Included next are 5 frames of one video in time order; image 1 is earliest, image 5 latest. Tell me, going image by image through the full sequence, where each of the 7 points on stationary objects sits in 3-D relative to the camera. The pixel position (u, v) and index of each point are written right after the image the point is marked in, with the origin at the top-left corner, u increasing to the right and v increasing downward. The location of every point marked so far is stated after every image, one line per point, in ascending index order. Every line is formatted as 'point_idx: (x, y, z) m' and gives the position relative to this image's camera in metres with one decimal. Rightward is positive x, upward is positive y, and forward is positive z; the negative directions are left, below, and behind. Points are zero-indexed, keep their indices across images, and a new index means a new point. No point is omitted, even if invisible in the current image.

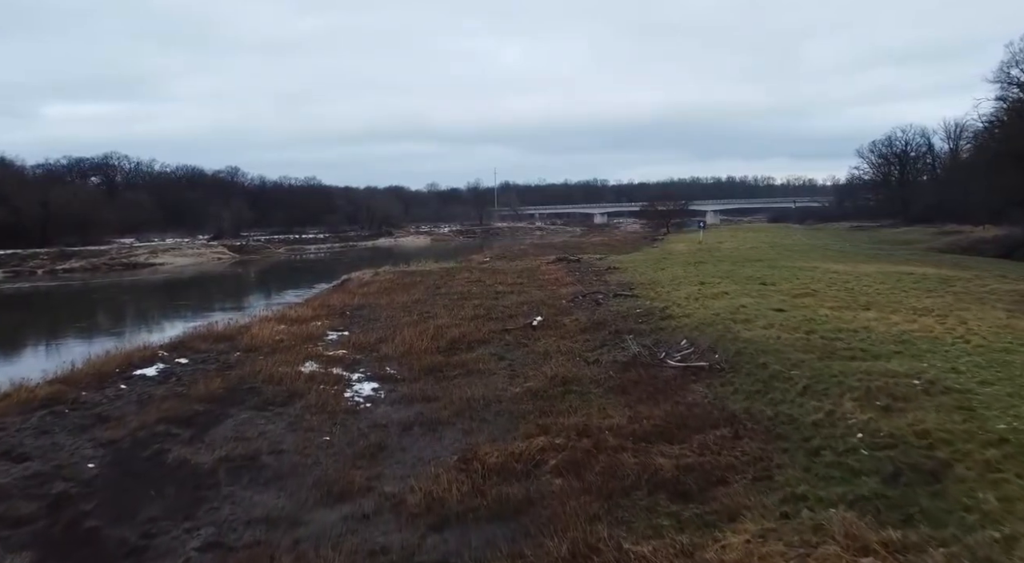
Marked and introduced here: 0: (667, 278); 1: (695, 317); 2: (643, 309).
0: (+4.3, +0.1, +19.7) m
1: (+3.2, -0.6, +12.4) m
2: (+2.7, -0.6, +14.5) m
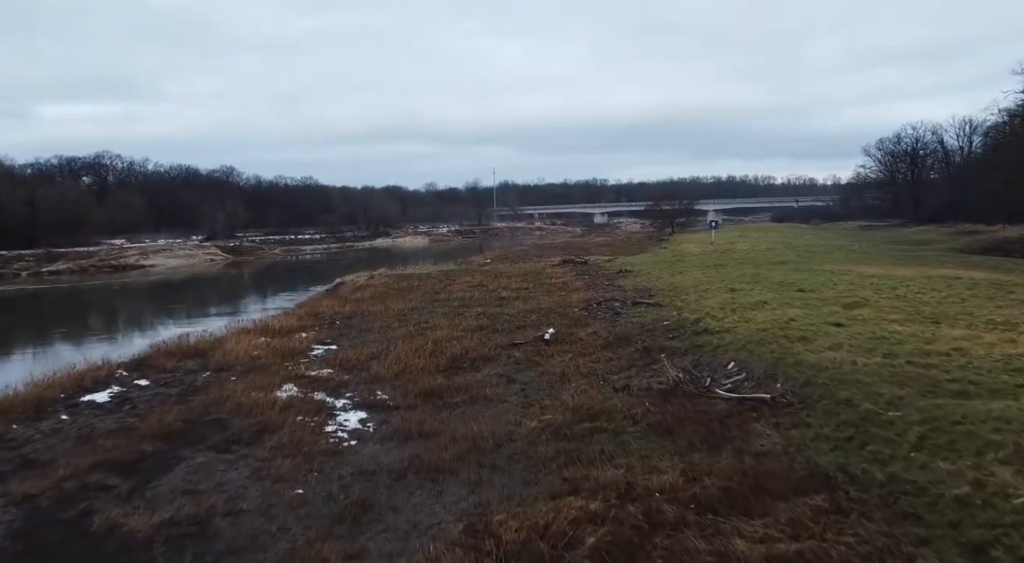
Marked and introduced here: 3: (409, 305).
0: (+4.5, 0.0, +18.0) m
1: (+3.4, -0.8, +10.6) m
2: (+2.8, -0.7, +12.7) m
3: (-2.8, -0.7, +19.6) m
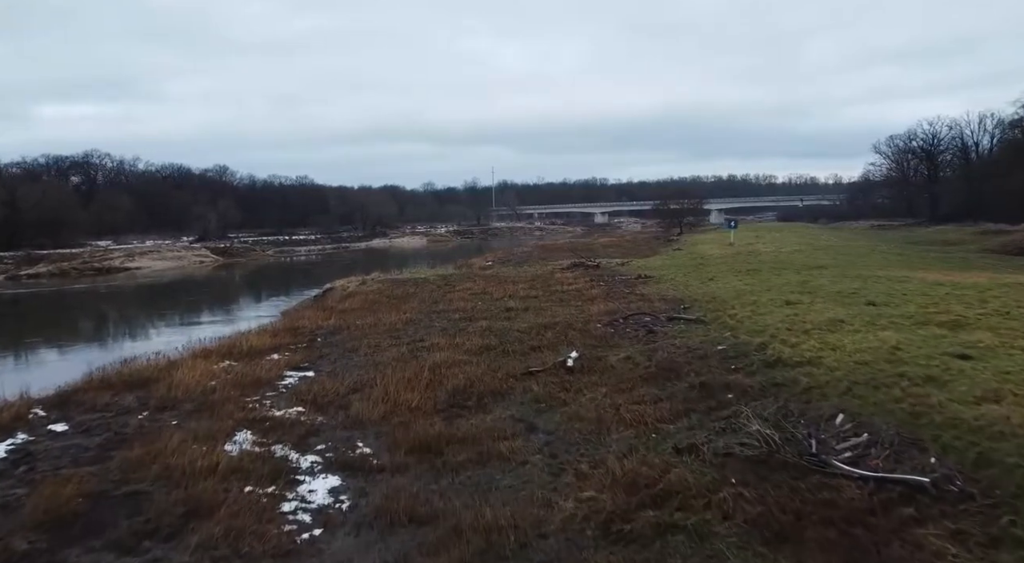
0: (+4.7, -0.2, +15.5) m
1: (+3.6, -1.0, +8.1) m
2: (+3.1, -0.9, +10.2) m
3: (-2.6, -0.9, +17.1) m
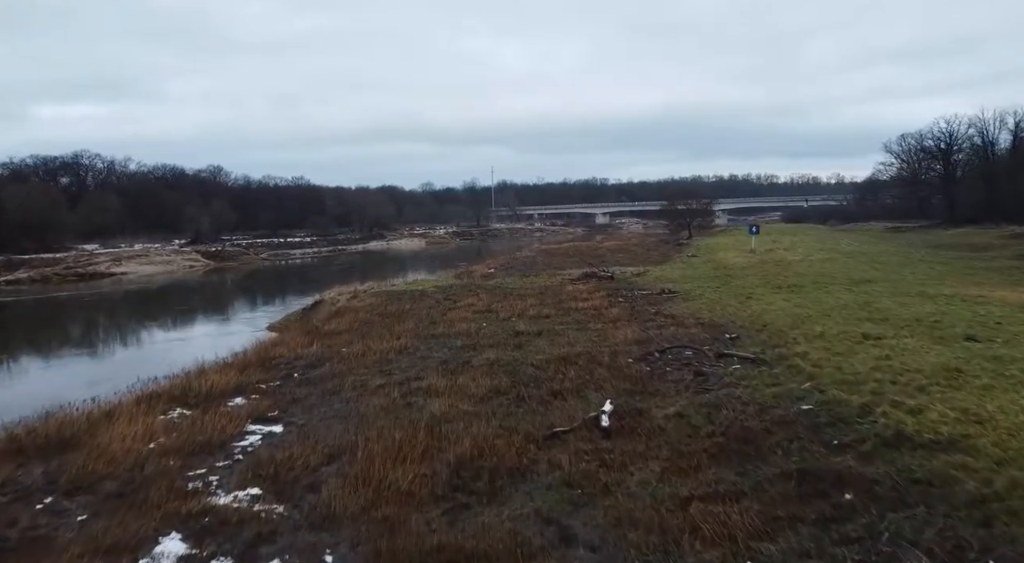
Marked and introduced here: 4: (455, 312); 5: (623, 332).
0: (+4.9, -0.7, +13.1) m
1: (+3.8, -1.4, +5.8) m
2: (+3.3, -1.3, +7.9) m
3: (-2.4, -1.3, +14.7) m
4: (-1.5, -0.8, +18.6) m
5: (+2.2, -1.0, +14.3) m
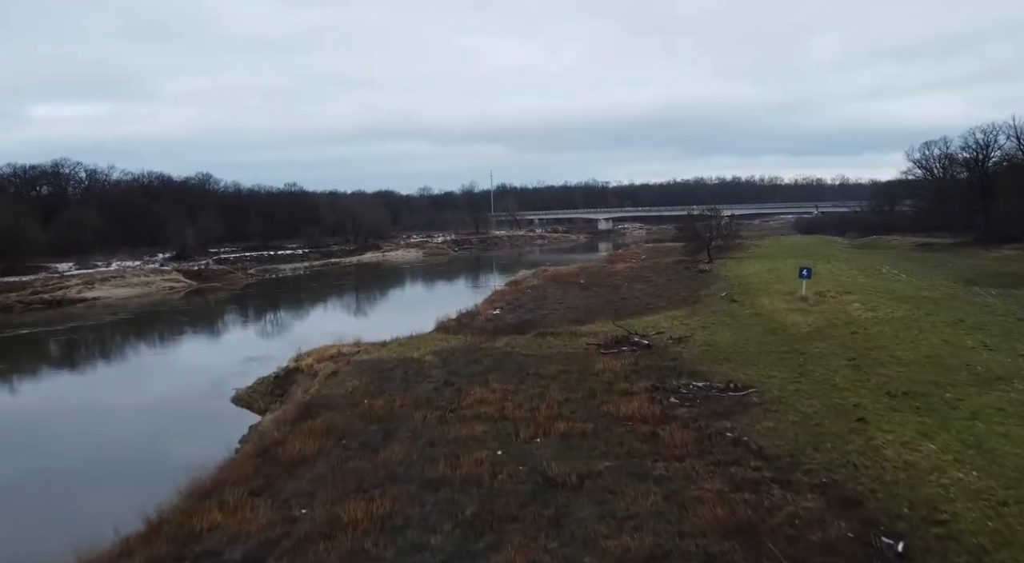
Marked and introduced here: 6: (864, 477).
0: (+5.4, -2.7, +8.6) m
1: (+4.3, -3.4, +1.3) m
2: (+3.8, -3.3, +3.4) m
3: (-1.9, -3.3, +10.2) m
4: (-1.0, -2.8, +14.2) m
5: (+2.7, -3.0, +9.8) m
6: (+4.8, -2.7, +9.7) m
